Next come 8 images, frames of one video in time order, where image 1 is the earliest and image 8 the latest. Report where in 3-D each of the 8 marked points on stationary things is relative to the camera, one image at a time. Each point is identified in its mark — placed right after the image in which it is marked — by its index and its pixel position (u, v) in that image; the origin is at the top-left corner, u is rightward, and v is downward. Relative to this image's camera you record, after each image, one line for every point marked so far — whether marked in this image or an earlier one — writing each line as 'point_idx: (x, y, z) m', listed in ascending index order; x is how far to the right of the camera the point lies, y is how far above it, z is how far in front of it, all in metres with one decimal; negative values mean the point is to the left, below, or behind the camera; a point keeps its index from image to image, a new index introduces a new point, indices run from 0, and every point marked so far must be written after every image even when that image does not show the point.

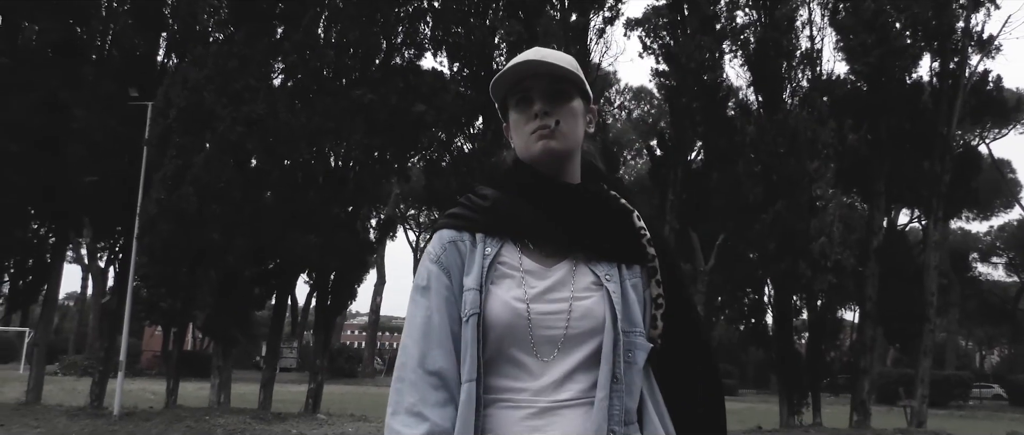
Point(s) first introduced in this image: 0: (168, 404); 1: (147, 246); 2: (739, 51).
0: (-7.3, -3.9, +17.8) m
1: (-7.1, -0.6, +16.4) m
2: (+4.4, +3.2, +16.1) m
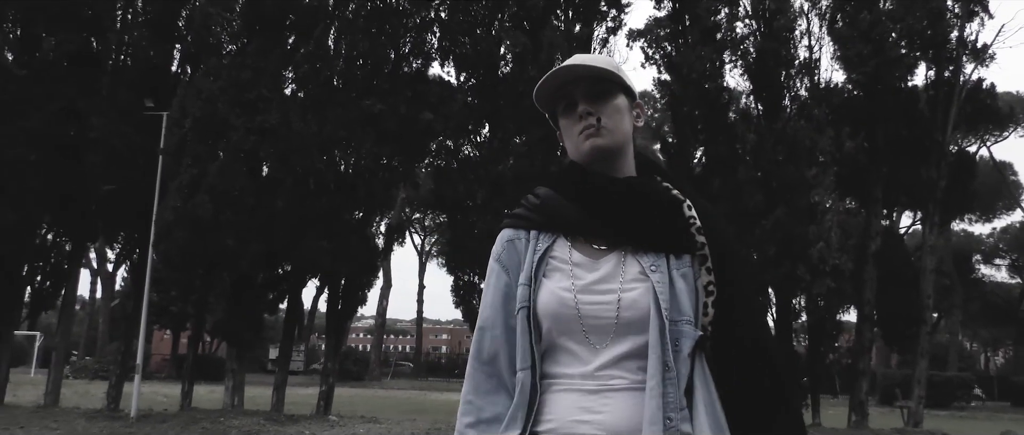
0: (-7.1, -4.1, +18.2) m
1: (-7.0, -0.7, +16.9) m
2: (+4.5, +3.1, +16.5) m
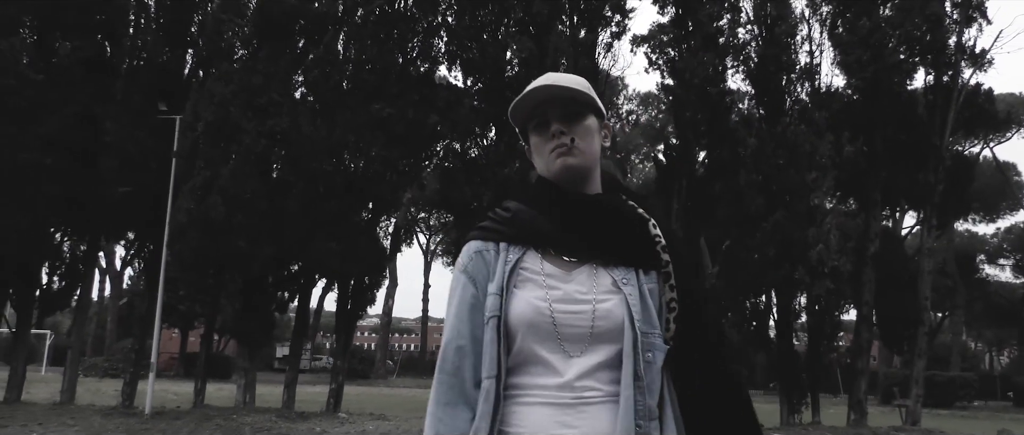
0: (-7.0, -4.1, +18.6) m
1: (-6.9, -0.7, +17.3) m
2: (+4.6, +3.0, +16.8) m
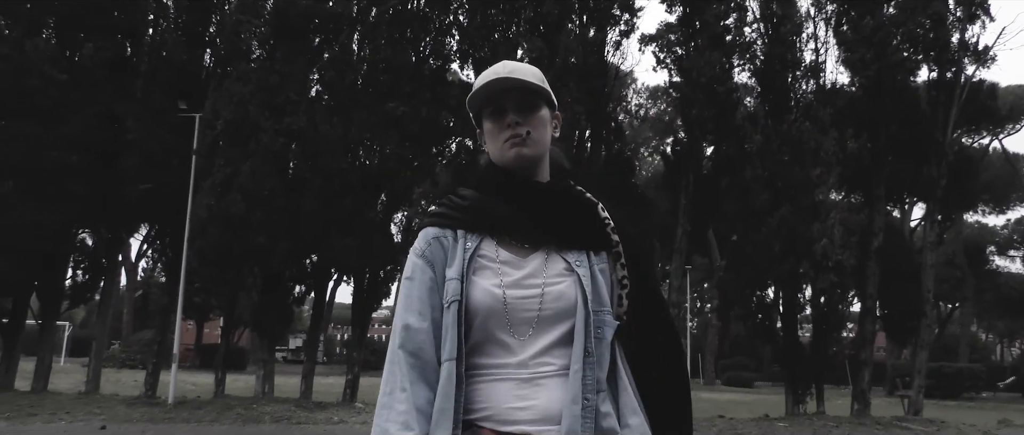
0: (-6.7, -4.0, +19.2) m
1: (-6.6, -0.7, +17.8) m
2: (+4.8, +3.1, +17.2) m
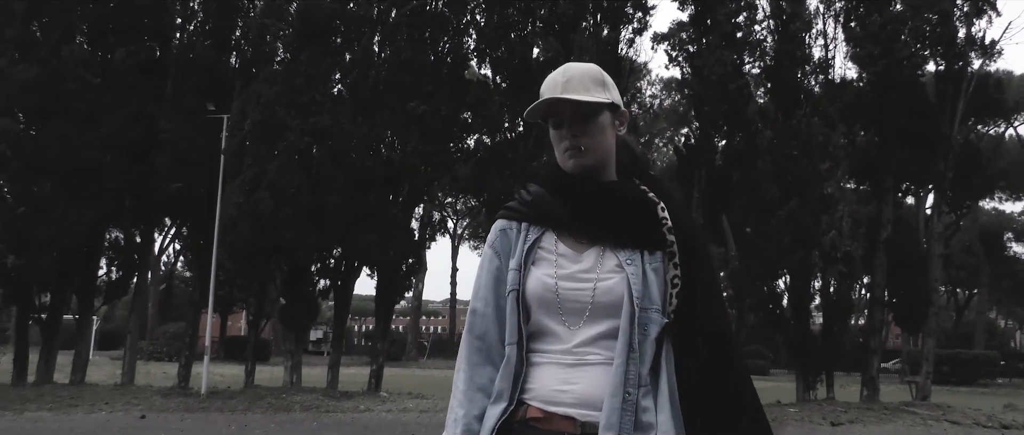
0: (-6.3, -4.0, +19.9) m
1: (-6.2, -0.6, +18.5) m
2: (+5.2, +3.3, +17.6) m
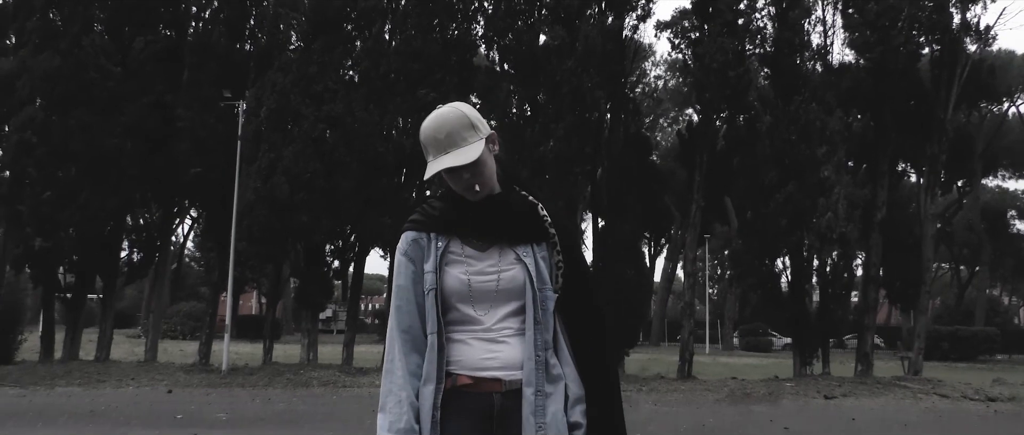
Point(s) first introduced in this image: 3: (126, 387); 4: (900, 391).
0: (-6.1, -3.5, +20.7) m
1: (-6.0, -0.2, +19.2) m
2: (+5.3, +3.7, +18.2) m
3: (-7.9, -3.5, +17.1) m
4: (+7.3, -3.3, +15.9) m
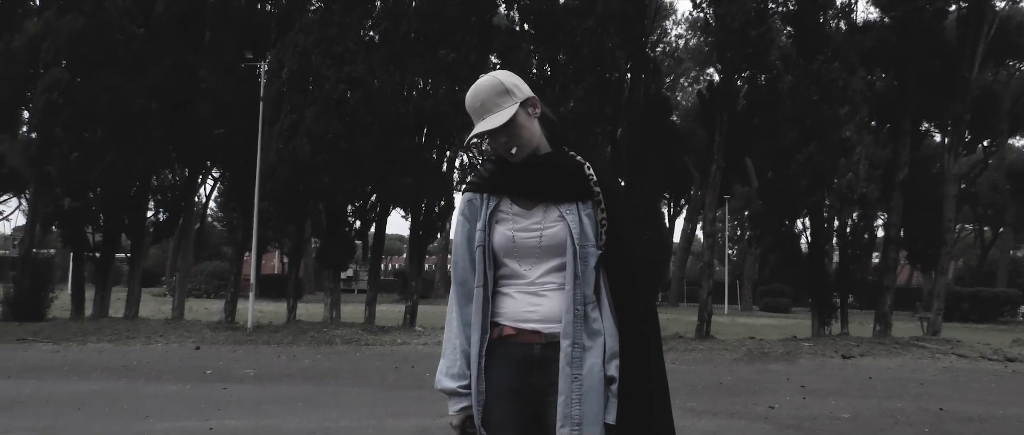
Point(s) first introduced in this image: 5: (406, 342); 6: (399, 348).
0: (-5.6, -2.6, +21.1) m
1: (-5.6, +0.7, +19.4) m
2: (+5.8, +4.5, +18.0) m
3: (-7.4, -2.6, +17.6) m
4: (+7.7, -2.5, +16.0) m
5: (-2.3, -2.7, +18.0) m
6: (-2.3, -2.6, +16.9) m
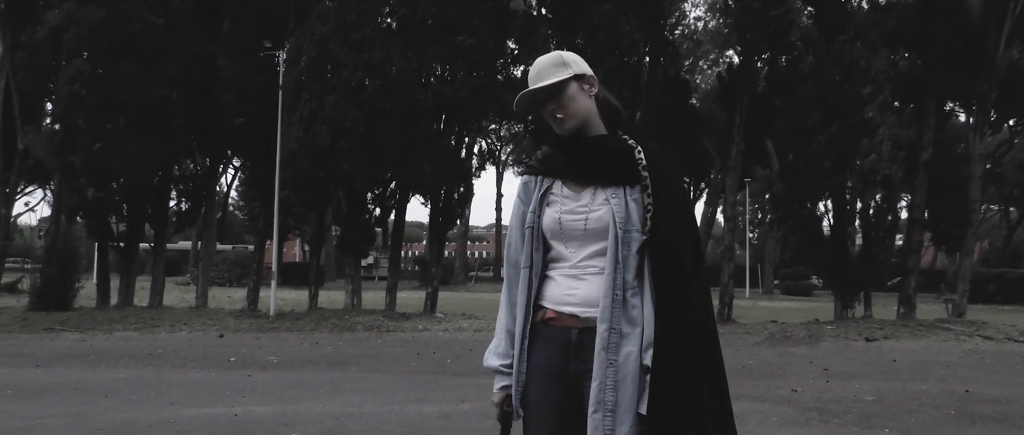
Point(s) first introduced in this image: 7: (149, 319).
0: (-5.1, -2.3, +21.3) m
1: (-5.2, +0.9, +19.5) m
2: (+6.1, +4.9, +17.7) m
3: (-7.0, -2.4, +17.7) m
4: (+8.1, -2.2, +15.8) m
5: (-1.8, -2.4, +18.1) m
6: (-1.8, -2.4, +17.0) m
7: (-8.2, -2.3, +19.1) m
